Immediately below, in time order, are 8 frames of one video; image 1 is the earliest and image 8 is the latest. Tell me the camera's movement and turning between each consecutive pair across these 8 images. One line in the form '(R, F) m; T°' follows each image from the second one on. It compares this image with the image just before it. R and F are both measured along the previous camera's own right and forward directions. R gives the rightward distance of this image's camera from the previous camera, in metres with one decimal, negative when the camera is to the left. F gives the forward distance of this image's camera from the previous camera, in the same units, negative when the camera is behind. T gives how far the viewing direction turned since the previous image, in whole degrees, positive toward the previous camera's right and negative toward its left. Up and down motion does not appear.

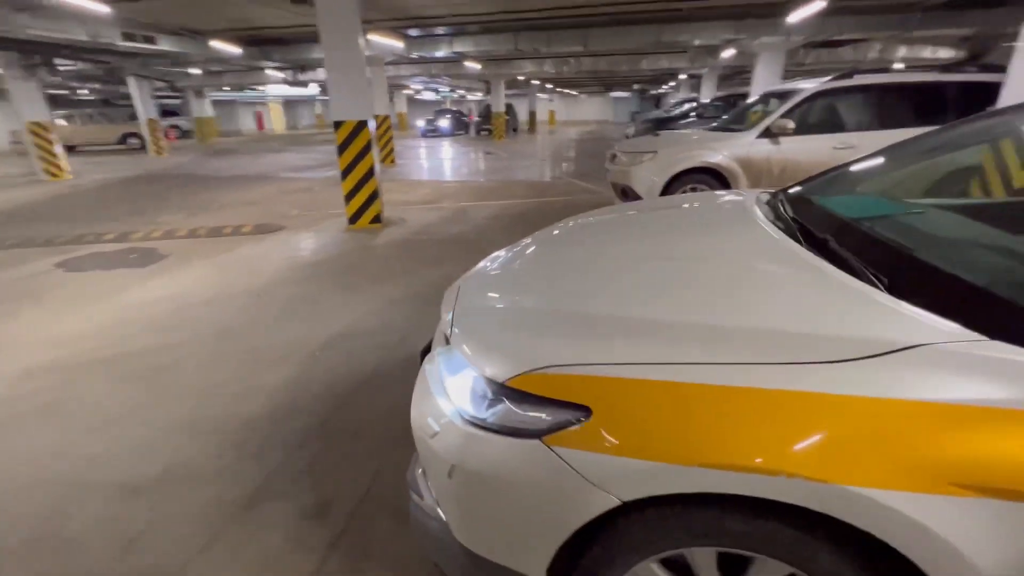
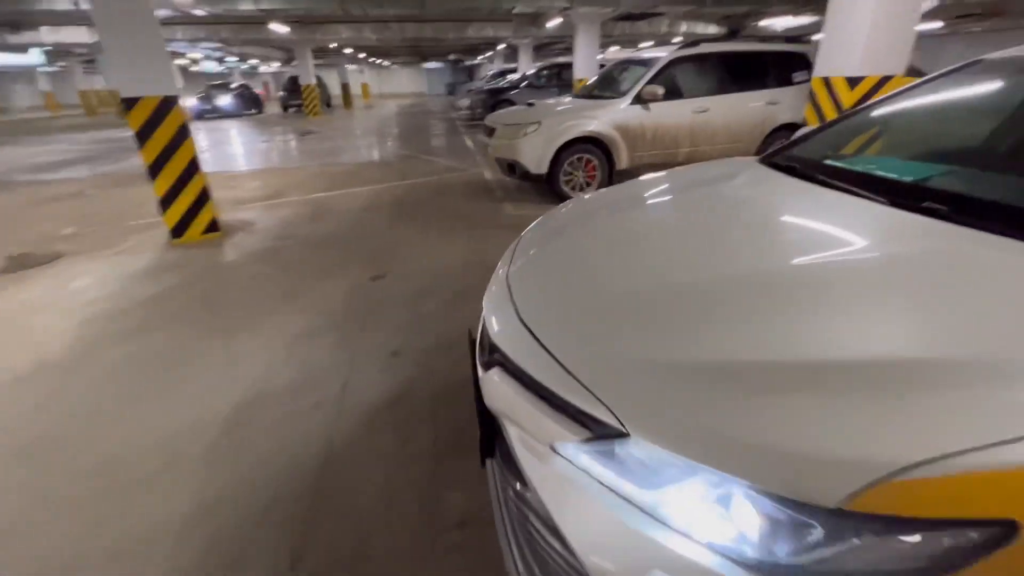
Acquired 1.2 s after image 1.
(-0.7, +0.7) m; +20°
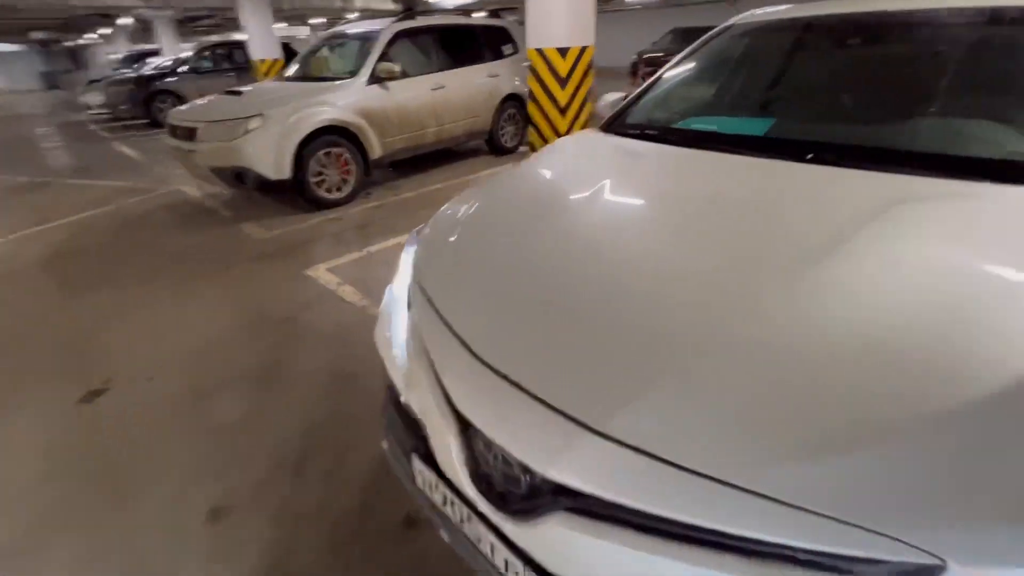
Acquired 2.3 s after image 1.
(-0.5, +0.8) m; +31°
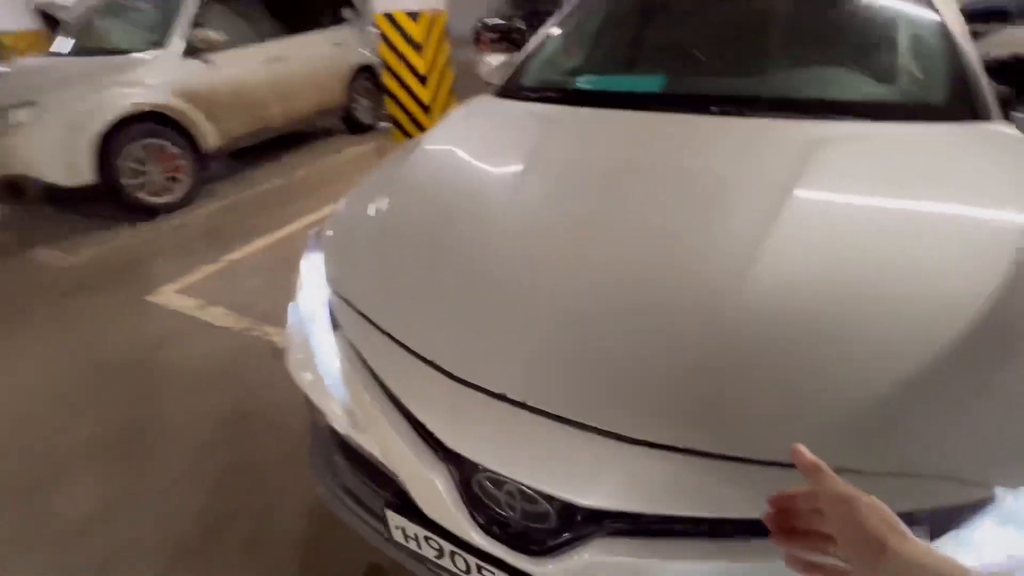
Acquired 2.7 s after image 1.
(-0.2, +0.2) m; +15°
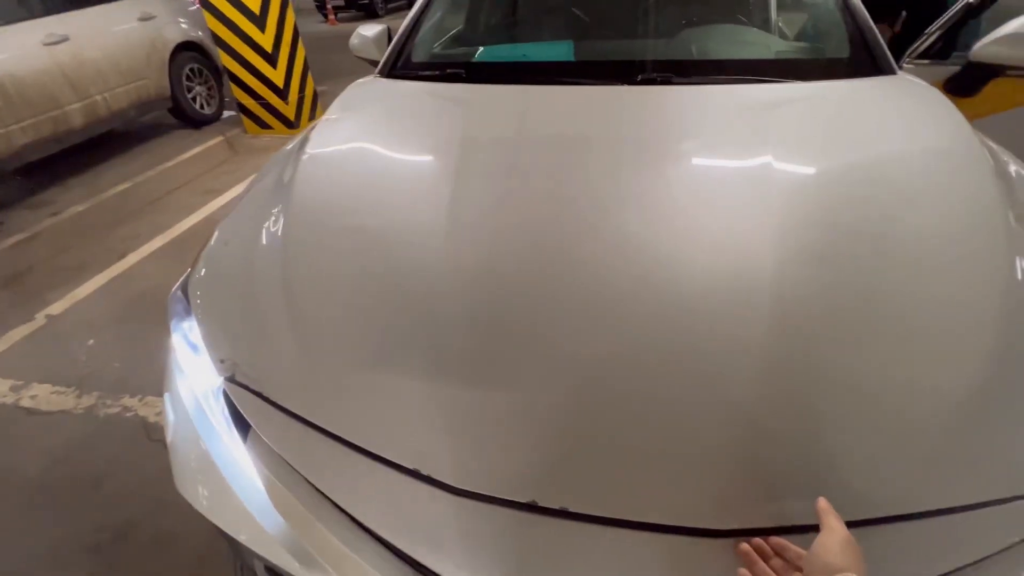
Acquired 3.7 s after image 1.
(-0.1, +0.3) m; +13°
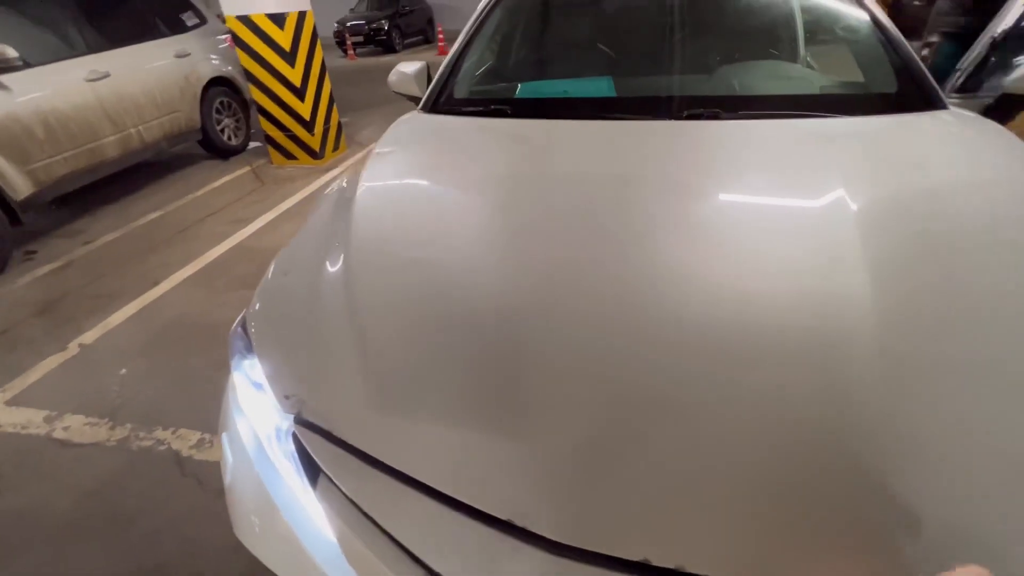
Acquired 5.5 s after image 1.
(-0.1, 0.0) m; -1°
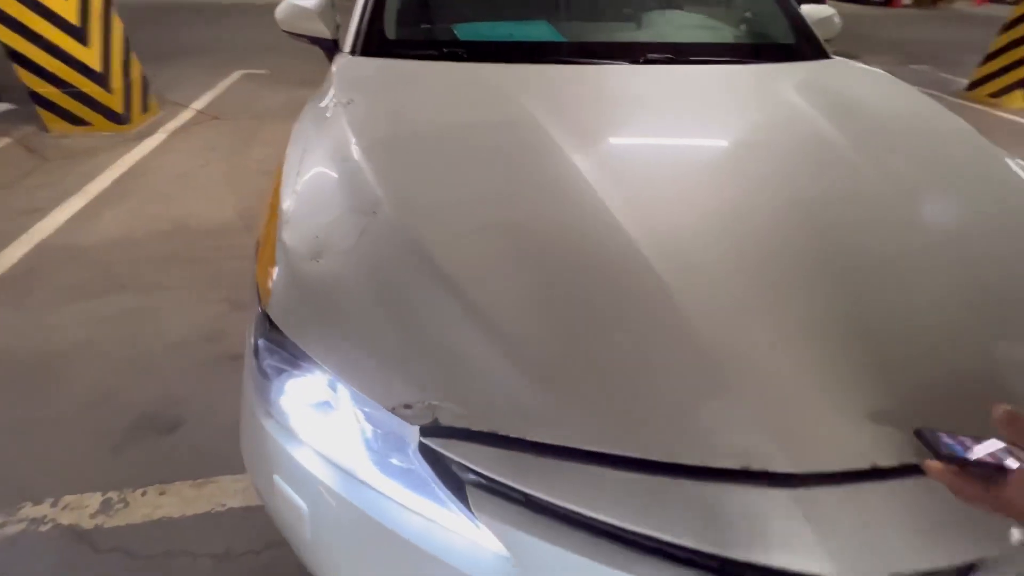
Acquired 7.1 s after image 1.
(-0.5, +0.2) m; +19°
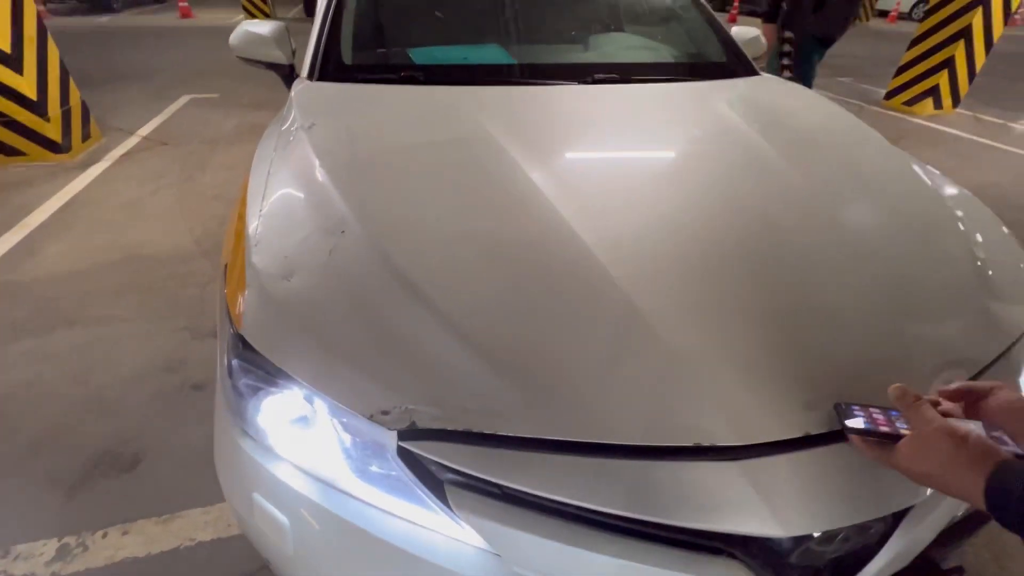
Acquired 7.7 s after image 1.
(0.0, -0.1) m; +4°
